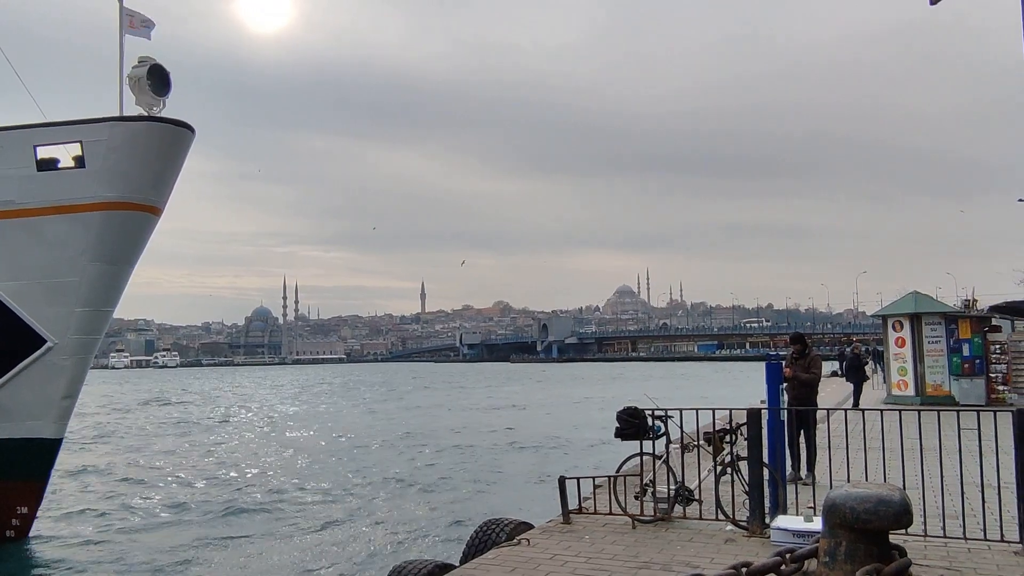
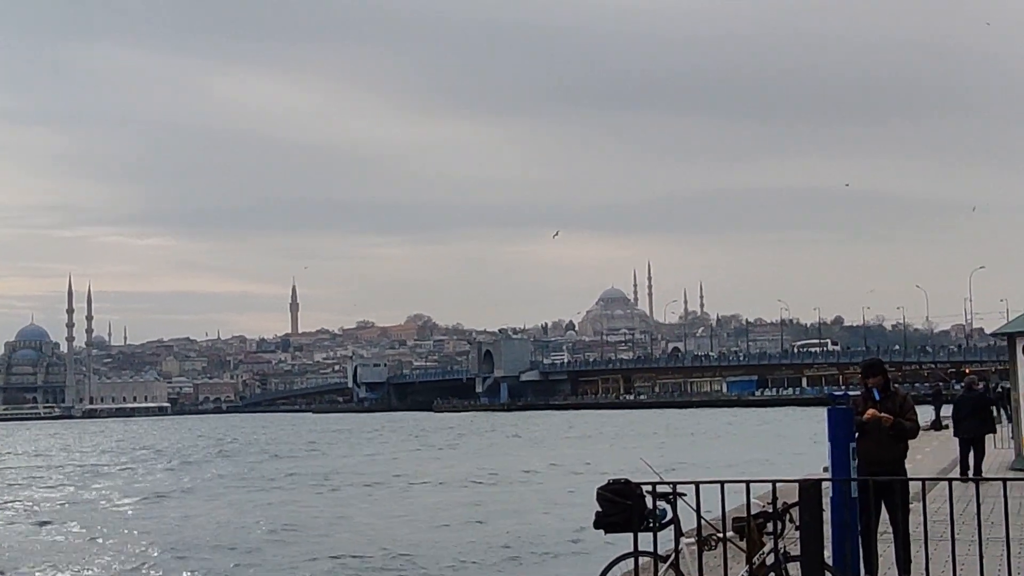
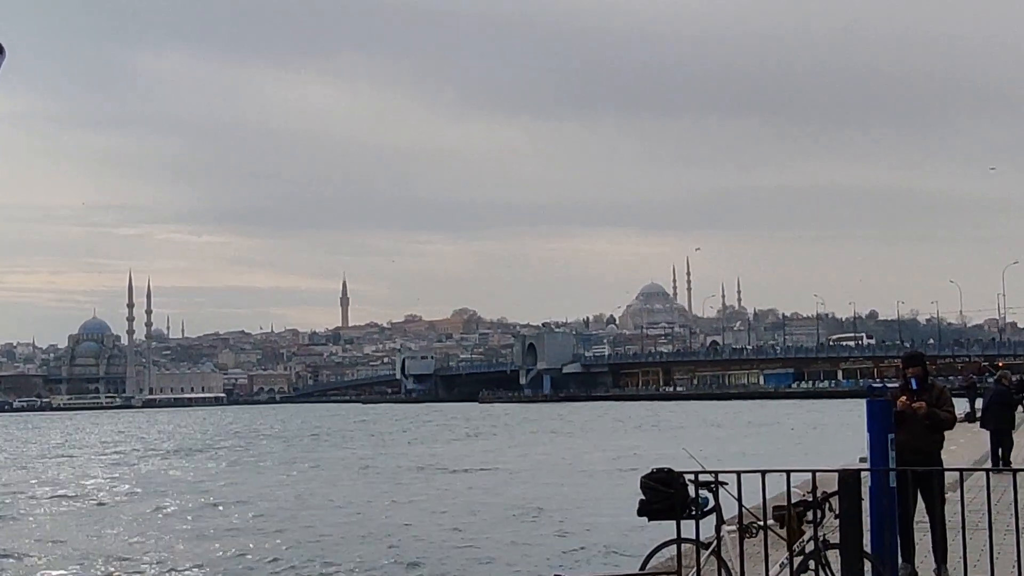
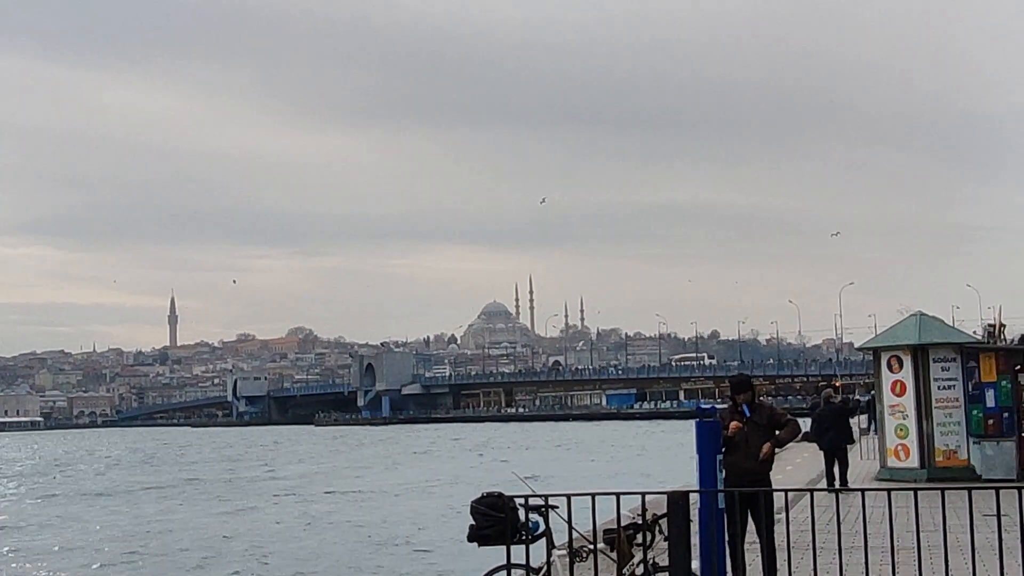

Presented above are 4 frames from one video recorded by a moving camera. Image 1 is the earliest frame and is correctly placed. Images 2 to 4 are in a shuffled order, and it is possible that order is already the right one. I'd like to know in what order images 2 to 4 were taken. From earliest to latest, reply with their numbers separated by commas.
3, 2, 4
